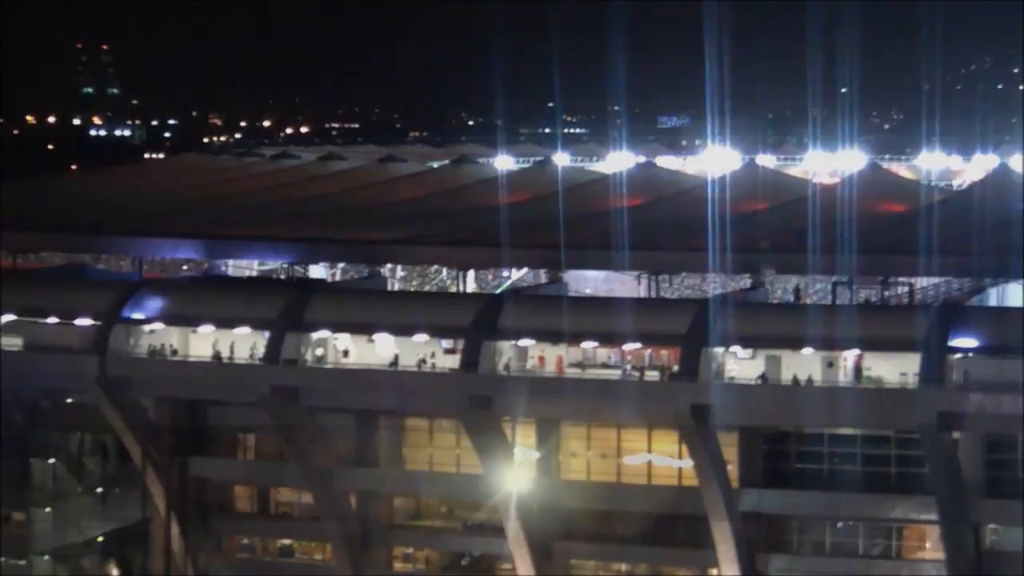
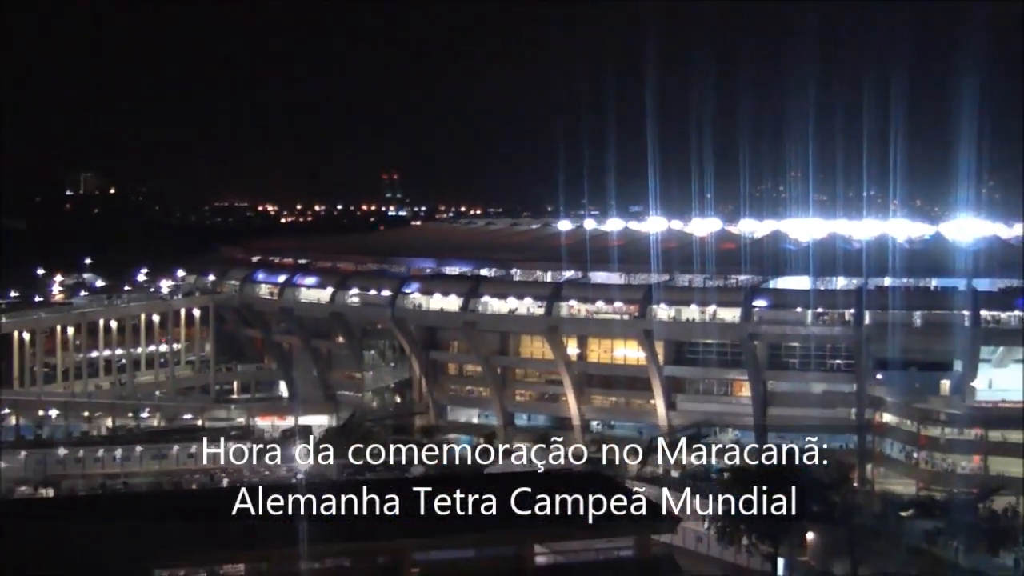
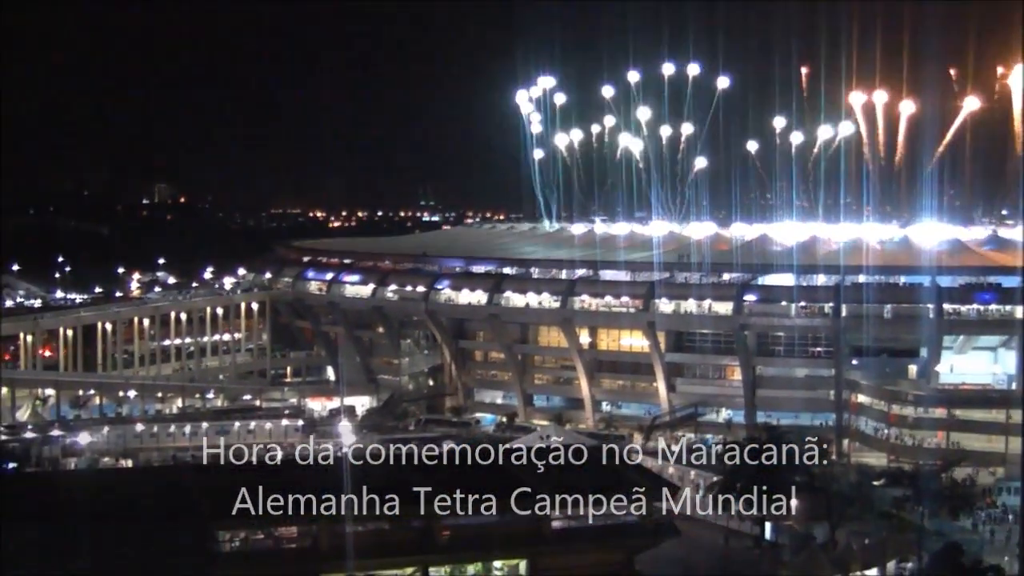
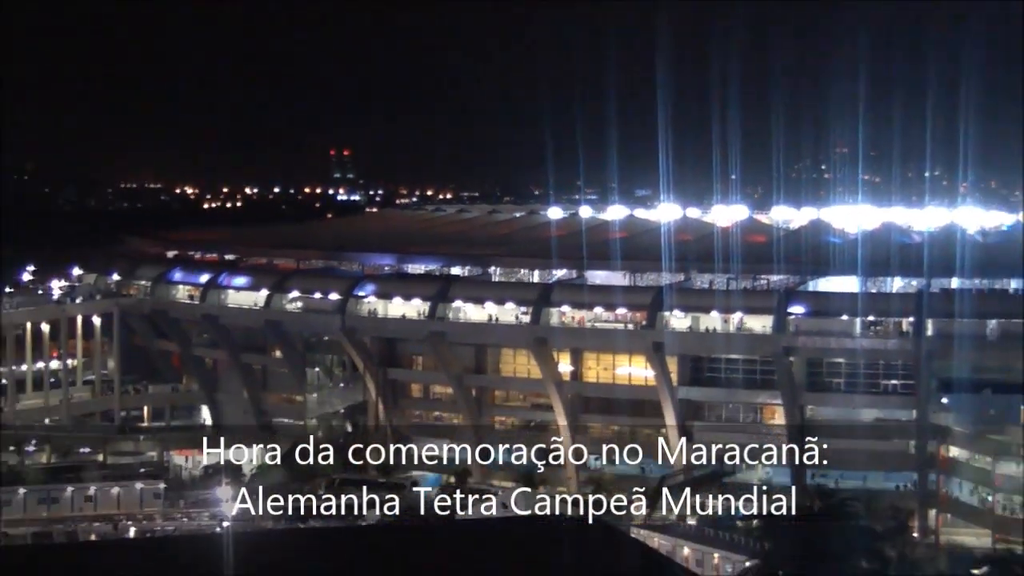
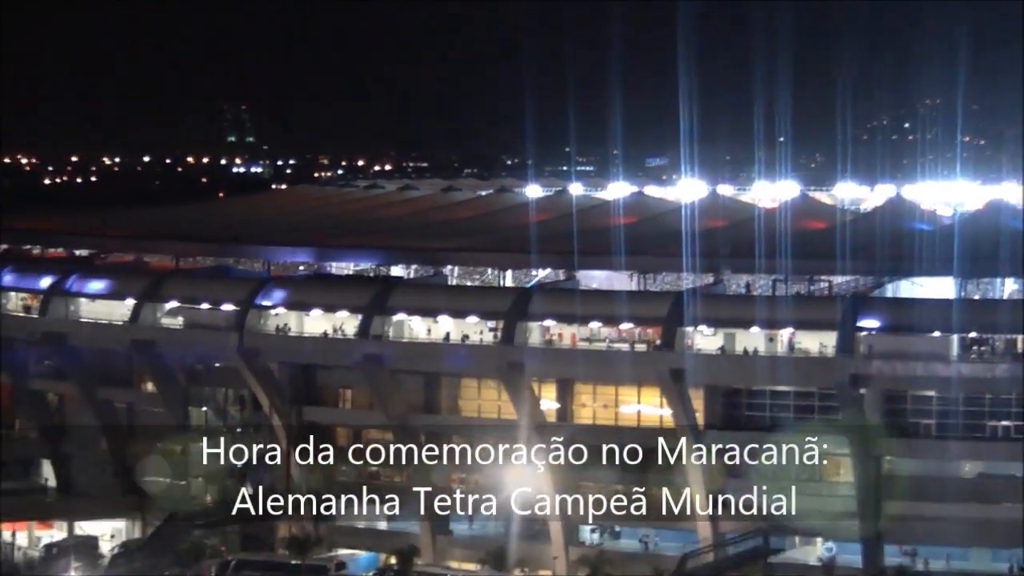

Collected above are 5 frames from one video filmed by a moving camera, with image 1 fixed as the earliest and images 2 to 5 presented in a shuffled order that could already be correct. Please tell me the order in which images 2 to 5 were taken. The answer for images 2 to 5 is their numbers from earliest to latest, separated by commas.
5, 4, 2, 3
